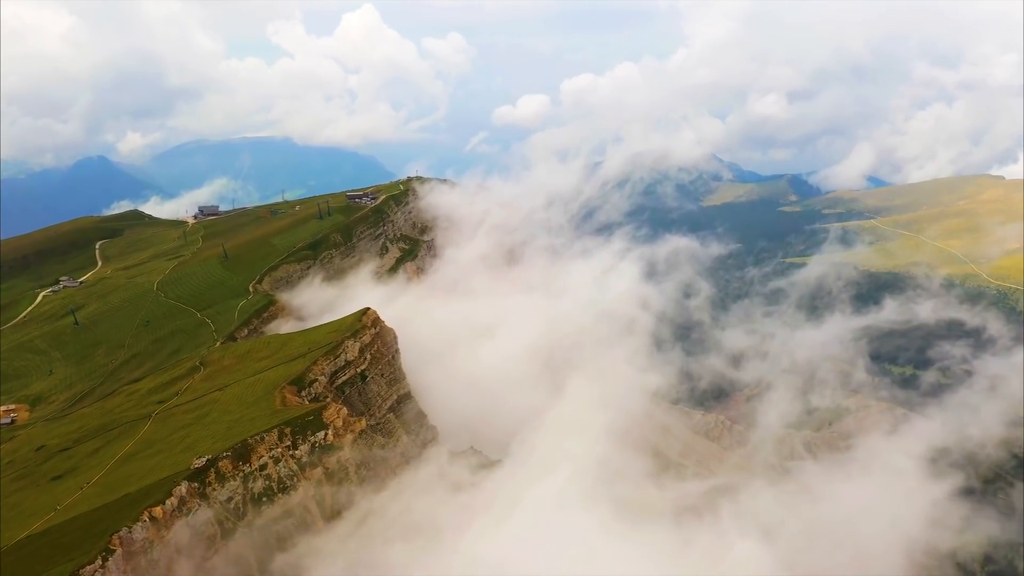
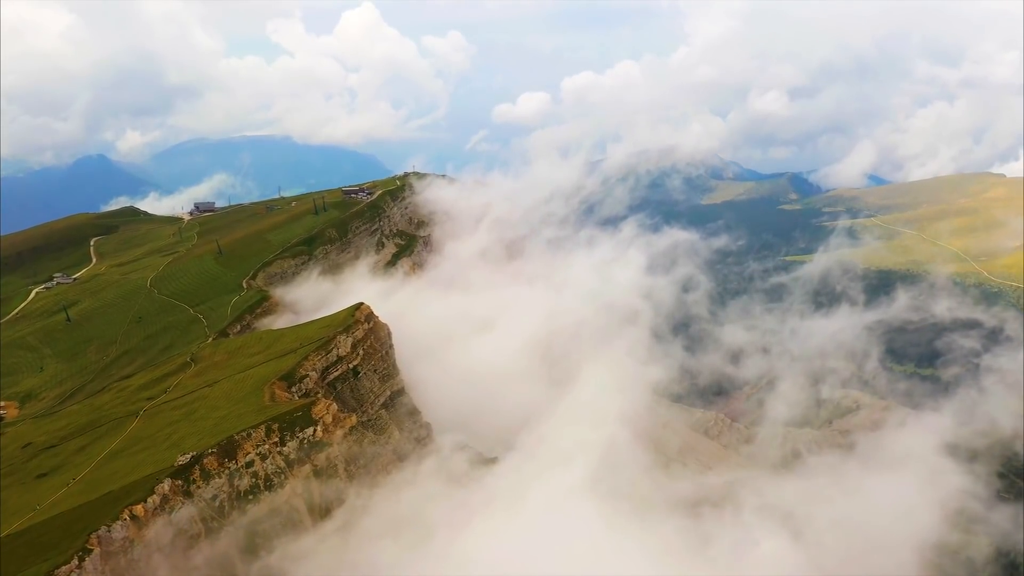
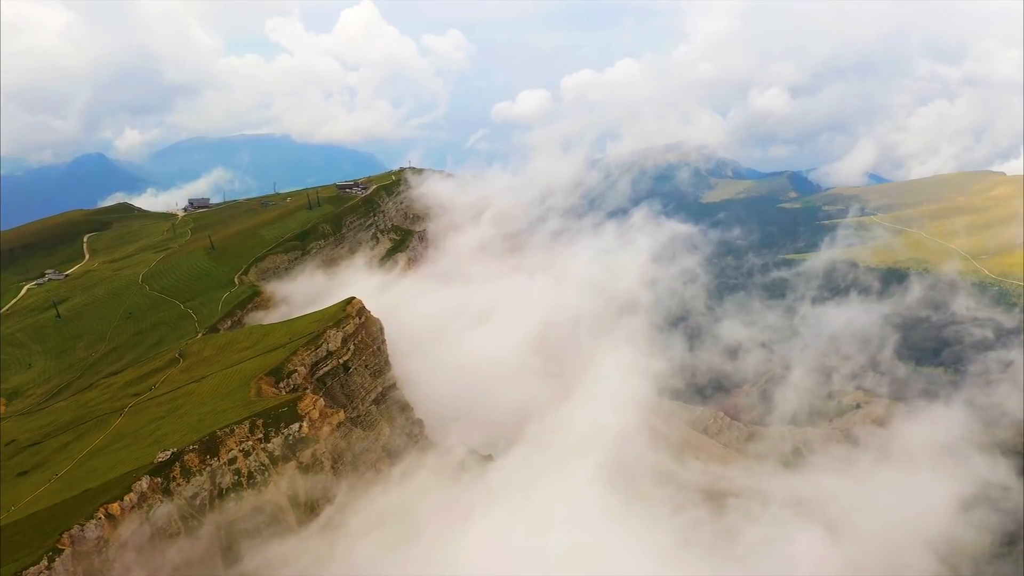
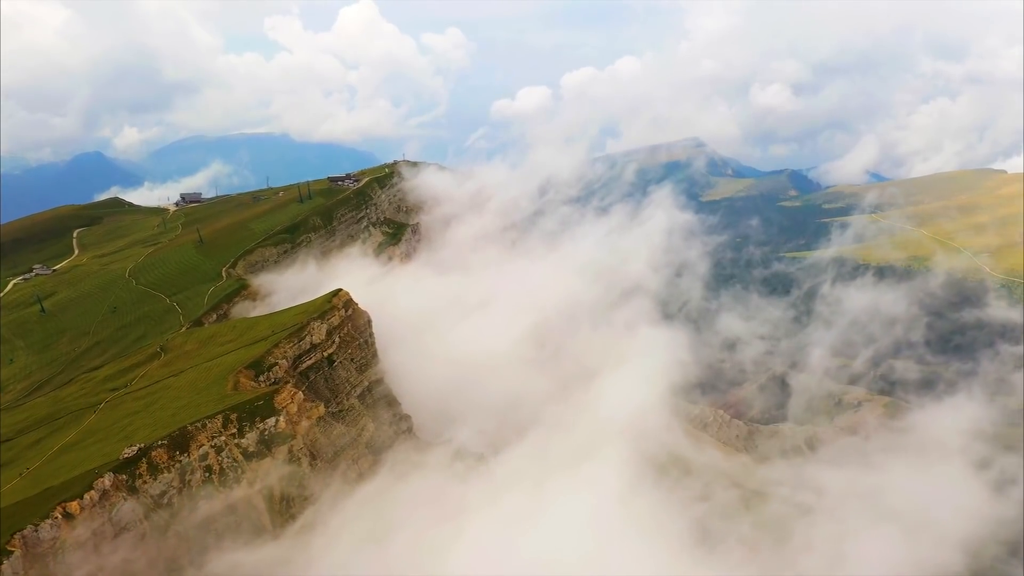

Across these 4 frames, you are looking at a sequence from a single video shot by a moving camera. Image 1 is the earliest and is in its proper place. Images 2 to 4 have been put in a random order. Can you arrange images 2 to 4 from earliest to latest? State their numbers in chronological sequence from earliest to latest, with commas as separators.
2, 3, 4
